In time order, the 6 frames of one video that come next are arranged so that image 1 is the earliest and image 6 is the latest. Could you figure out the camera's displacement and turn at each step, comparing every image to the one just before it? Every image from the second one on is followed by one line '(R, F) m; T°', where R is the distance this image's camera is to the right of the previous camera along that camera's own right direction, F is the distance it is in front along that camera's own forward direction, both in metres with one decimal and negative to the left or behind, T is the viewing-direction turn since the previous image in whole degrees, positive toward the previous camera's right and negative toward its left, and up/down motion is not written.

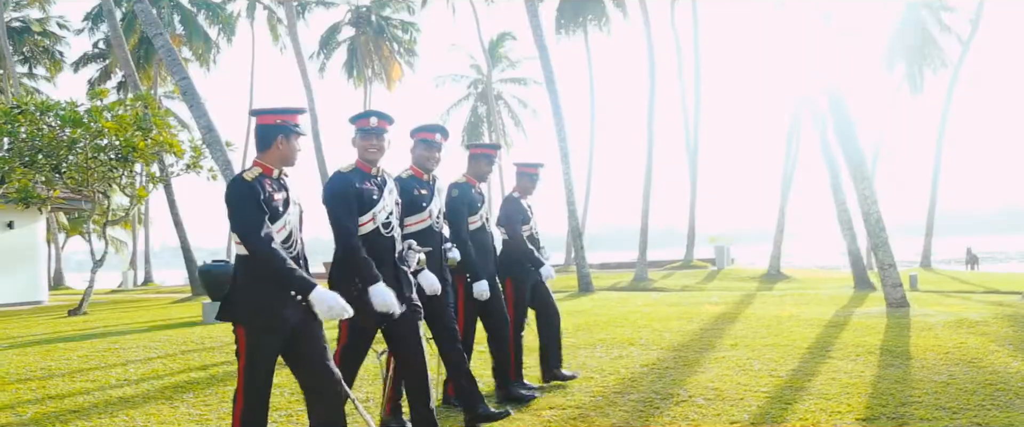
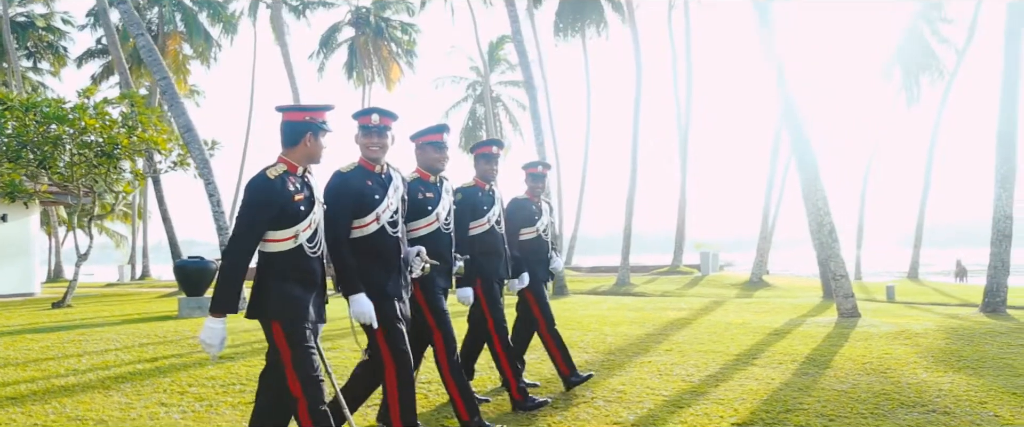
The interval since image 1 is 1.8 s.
(+0.7, -0.2) m; -1°
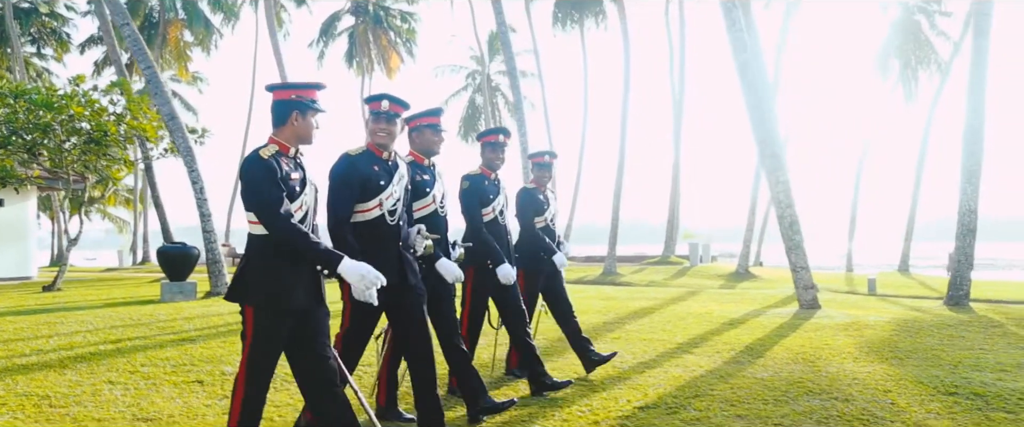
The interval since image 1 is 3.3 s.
(+0.6, -0.2) m; -1°
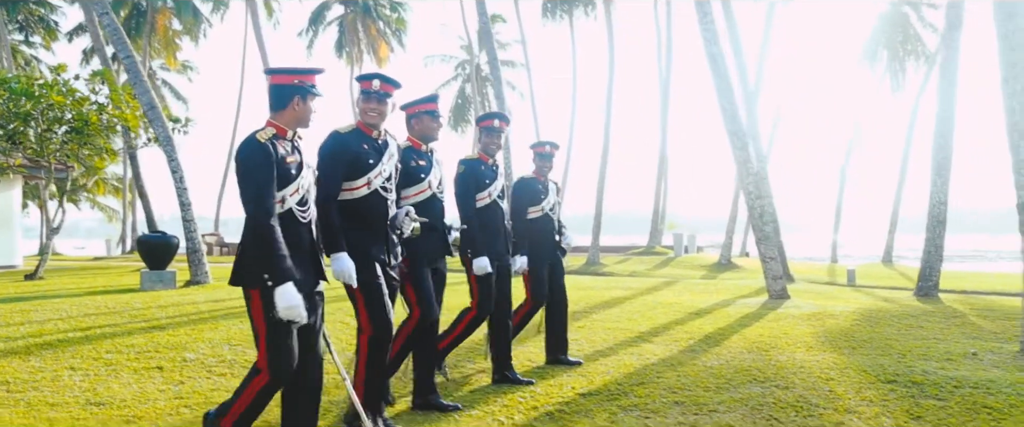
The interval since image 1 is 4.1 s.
(+0.3, -0.1) m; 0°
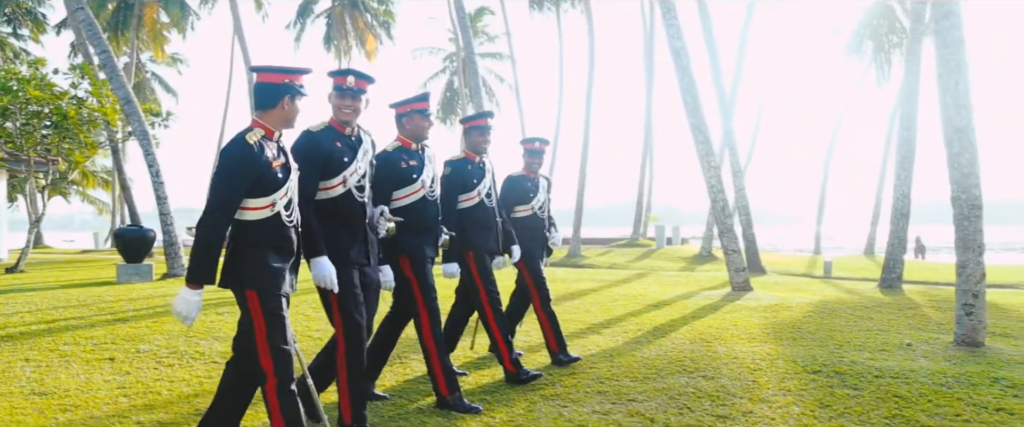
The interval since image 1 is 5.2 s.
(+0.4, -0.2) m; 0°
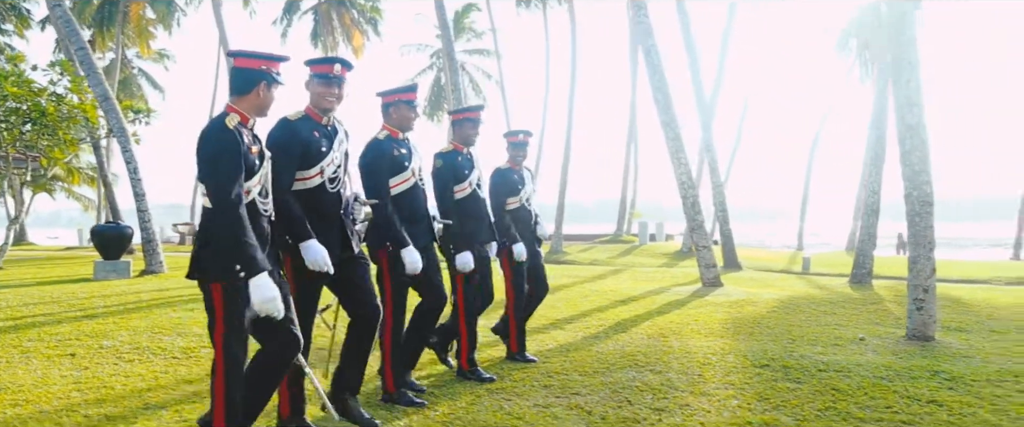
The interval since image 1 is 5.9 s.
(+0.3, -0.1) m; 0°
